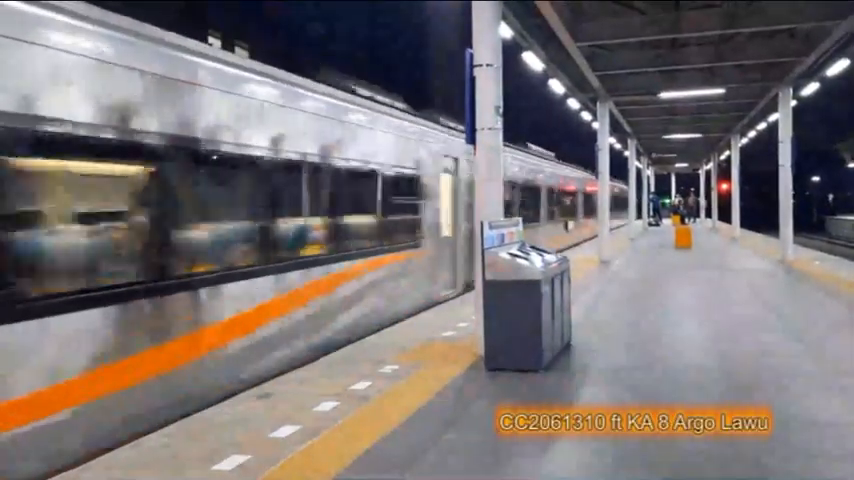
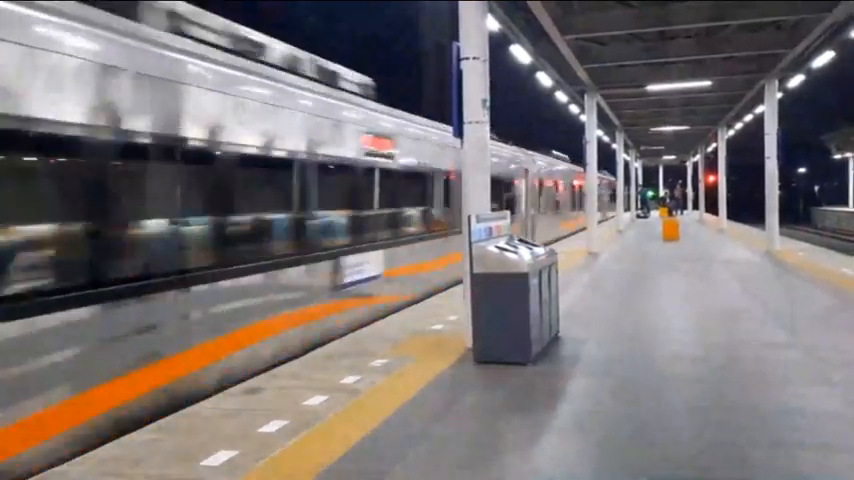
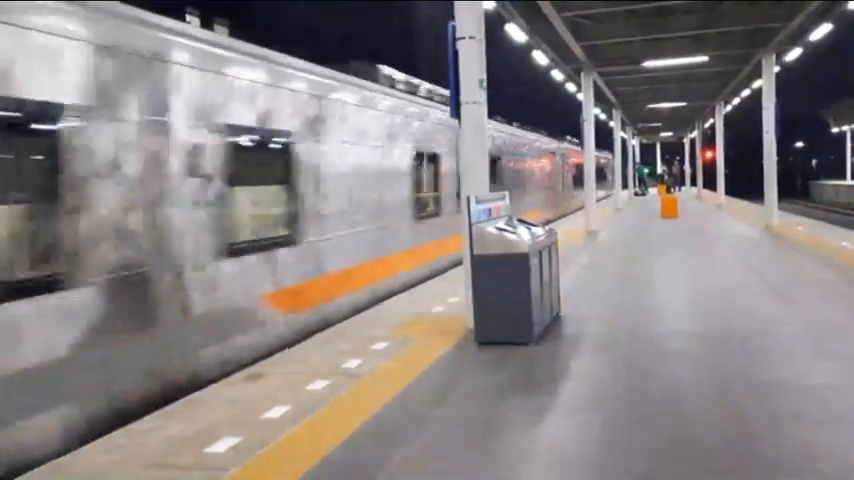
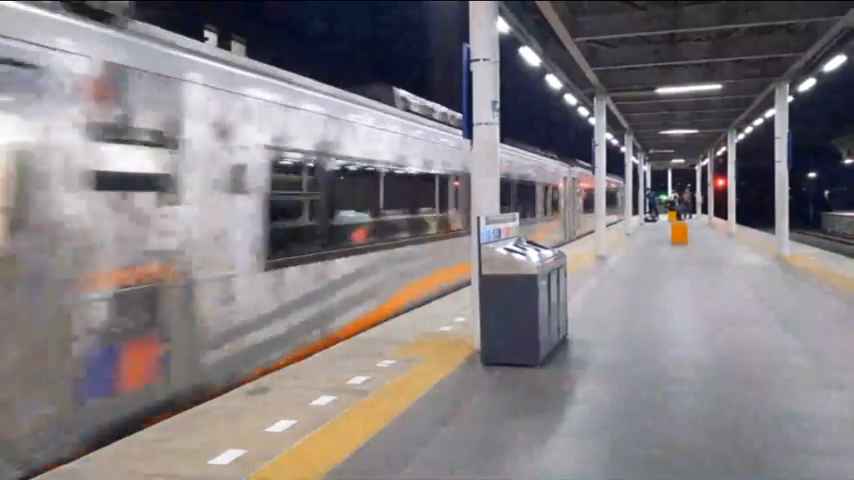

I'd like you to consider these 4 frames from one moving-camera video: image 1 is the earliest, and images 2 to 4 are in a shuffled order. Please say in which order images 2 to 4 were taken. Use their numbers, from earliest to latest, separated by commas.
4, 2, 3
